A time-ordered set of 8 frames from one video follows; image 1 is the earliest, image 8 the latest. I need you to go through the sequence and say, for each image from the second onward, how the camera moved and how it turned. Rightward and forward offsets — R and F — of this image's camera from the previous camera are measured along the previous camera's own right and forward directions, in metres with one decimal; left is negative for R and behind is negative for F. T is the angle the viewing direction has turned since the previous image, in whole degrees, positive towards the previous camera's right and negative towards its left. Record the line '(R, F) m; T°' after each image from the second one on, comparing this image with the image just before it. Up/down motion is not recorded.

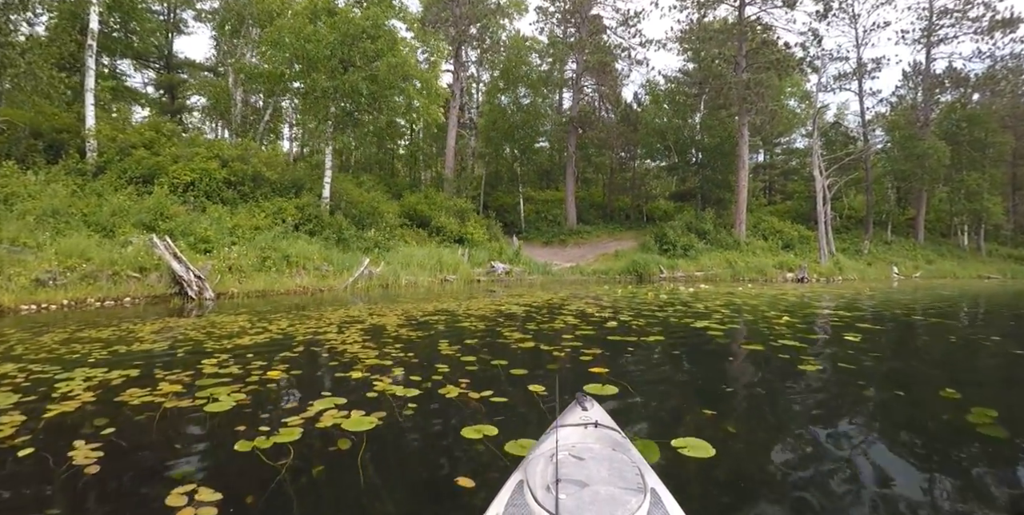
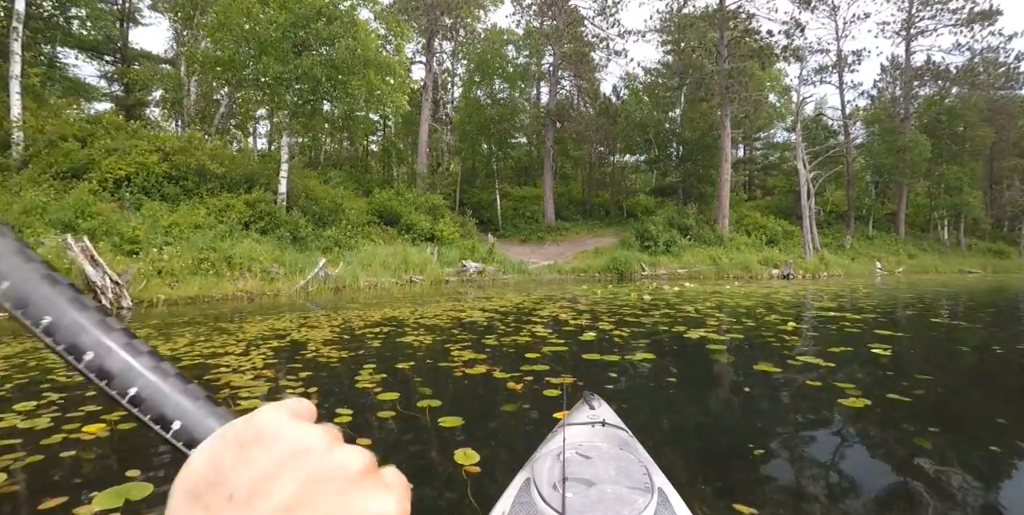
(+0.3, +1.1) m; +2°
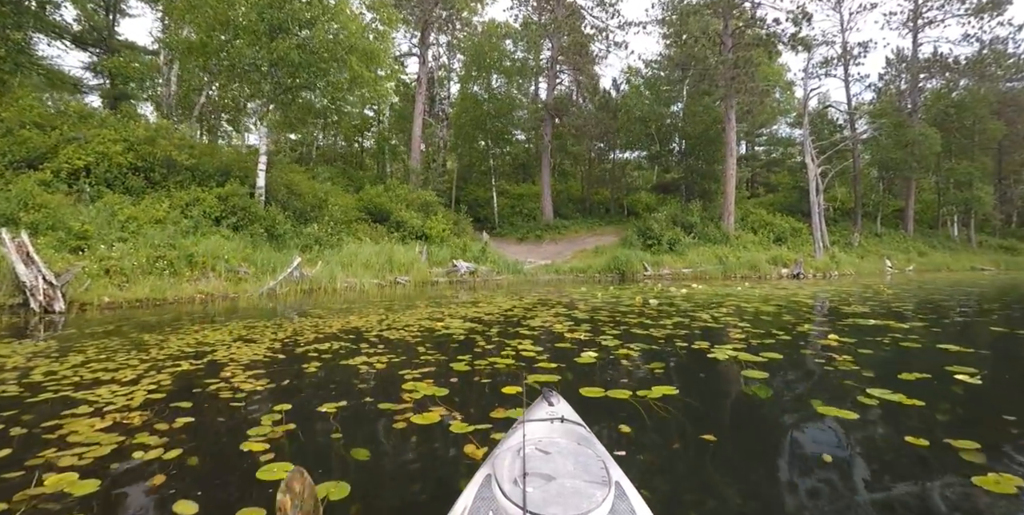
(+0.2, +1.0) m; 0°
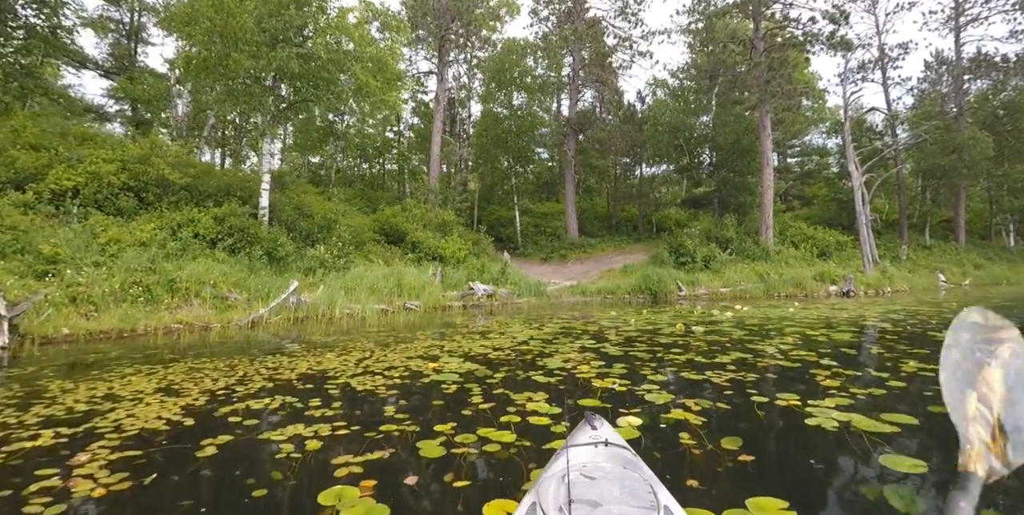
(+0.1, +1.2) m; -3°
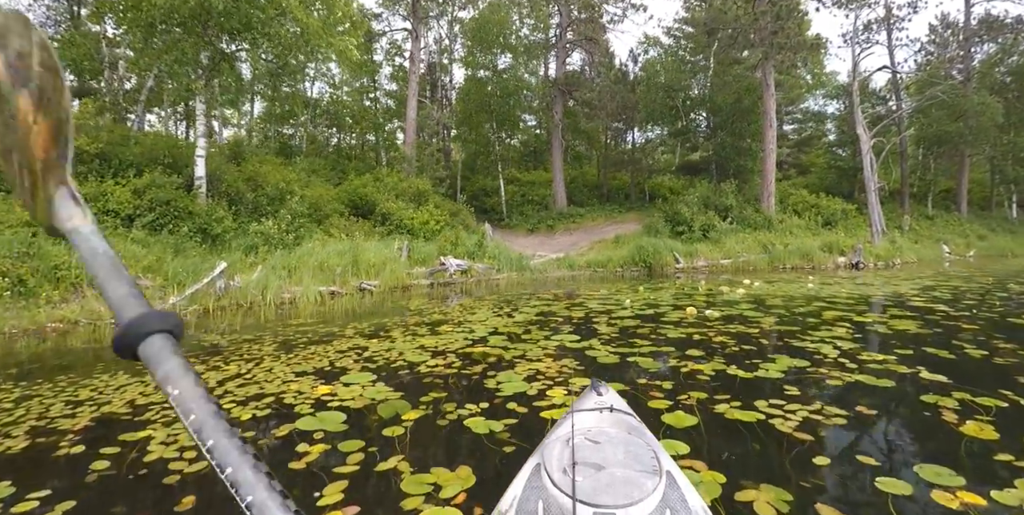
(+0.3, +1.6) m; +1°
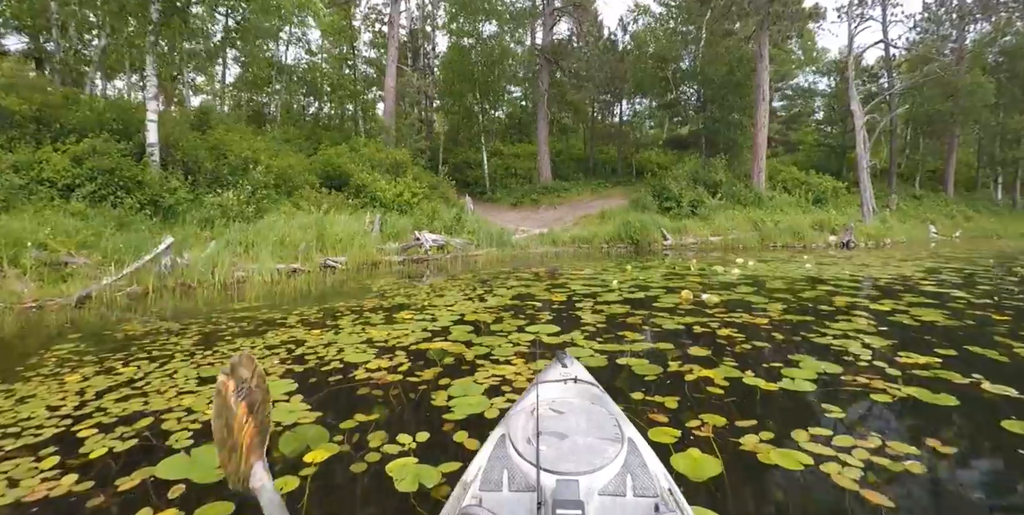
(+0.1, +0.7) m; +2°
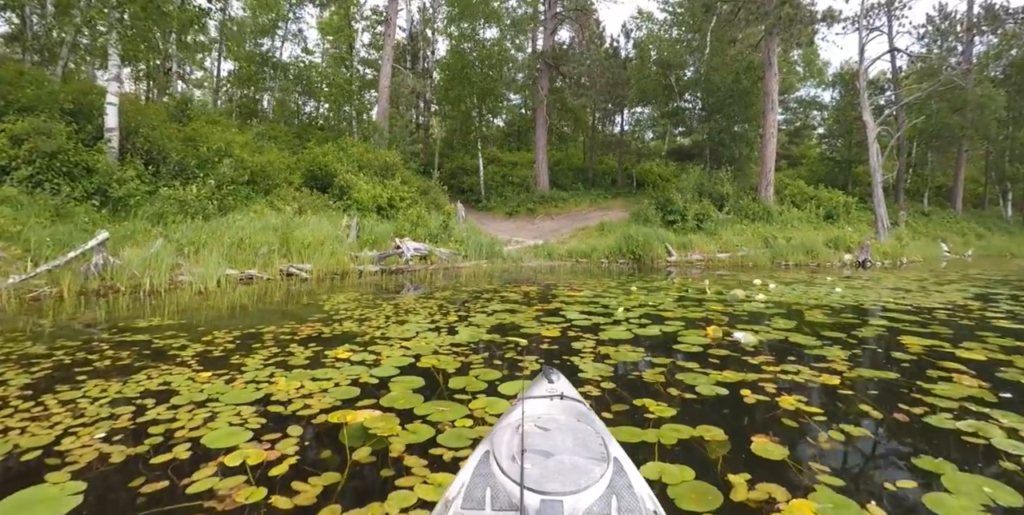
(+0.1, +1.1) m; 0°
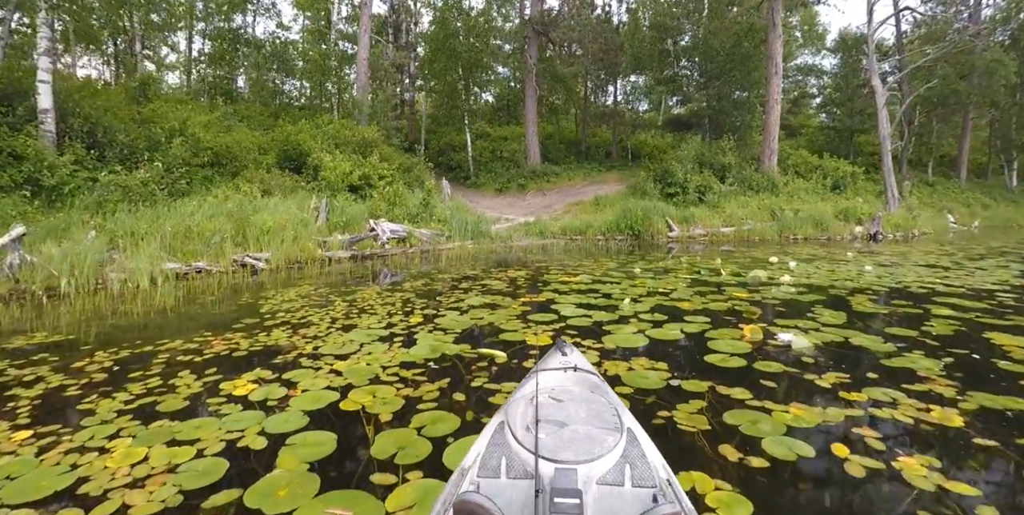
(+0.1, +0.9) m; +1°
